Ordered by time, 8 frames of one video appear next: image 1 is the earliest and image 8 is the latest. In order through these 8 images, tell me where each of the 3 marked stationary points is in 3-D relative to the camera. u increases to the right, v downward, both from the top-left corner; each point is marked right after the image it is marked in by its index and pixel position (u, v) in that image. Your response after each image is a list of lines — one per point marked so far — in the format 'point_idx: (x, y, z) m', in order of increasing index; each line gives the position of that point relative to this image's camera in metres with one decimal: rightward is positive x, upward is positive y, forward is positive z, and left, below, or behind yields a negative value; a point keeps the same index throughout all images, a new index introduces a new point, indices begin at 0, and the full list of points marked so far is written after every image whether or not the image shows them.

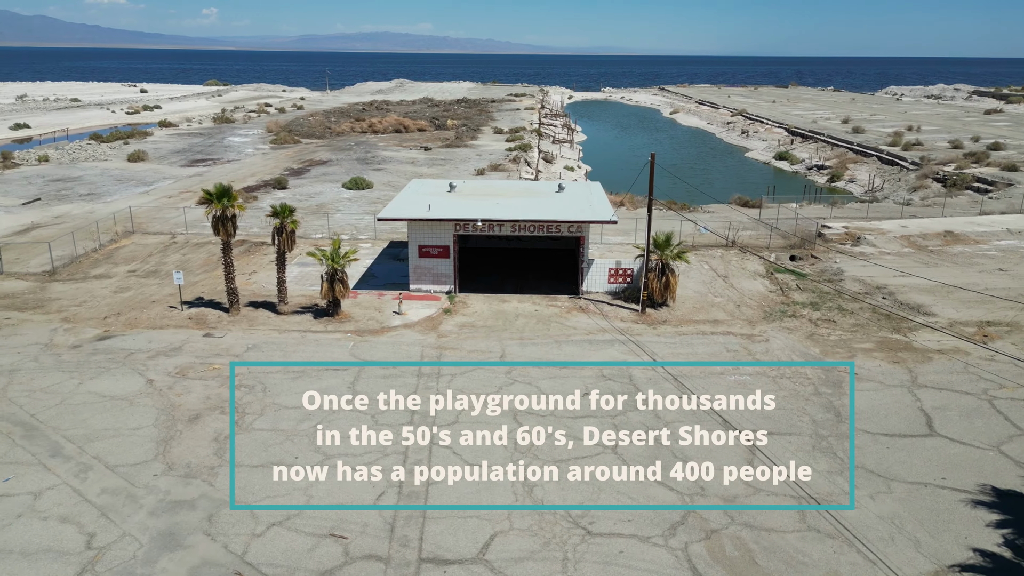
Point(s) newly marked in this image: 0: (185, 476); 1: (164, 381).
0: (-6.2, -3.6, +14.2) m
1: (-8.5, -2.3, +18.5) m
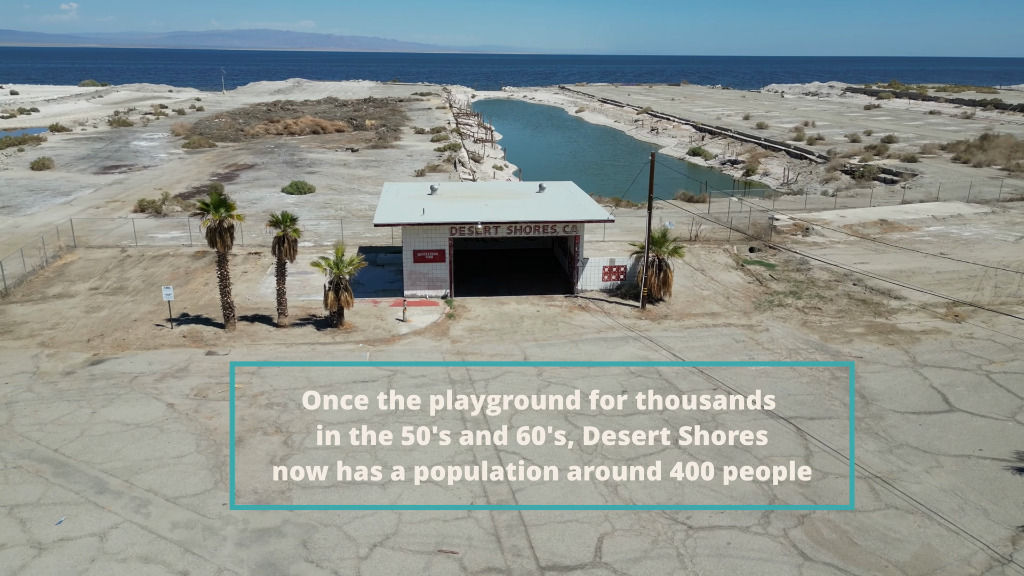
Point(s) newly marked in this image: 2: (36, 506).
0: (-4.5, -3.9, +13.5) m
1: (-7.5, -2.7, +17.4) m
2: (-8.4, -3.8, +13.2) m
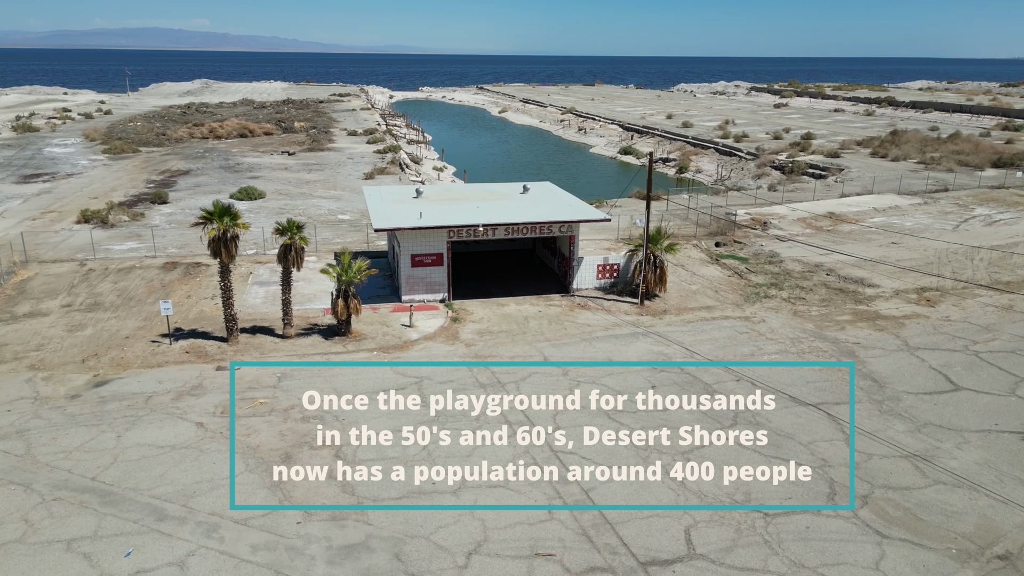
0: (-3.1, -4.0, +13.1) m
1: (-6.5, -3.0, +16.6) m
2: (-6.9, -4.1, +12.4) m
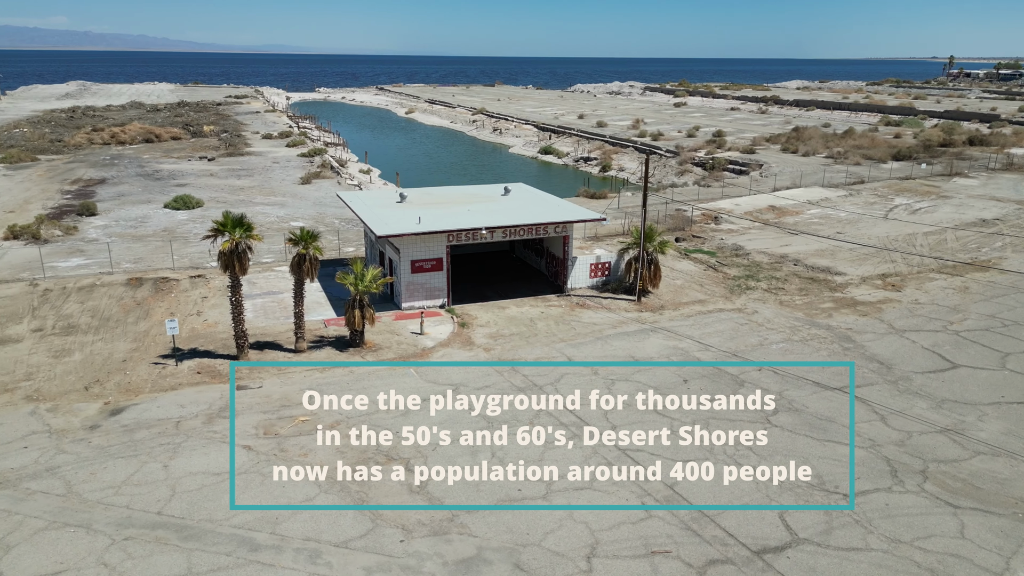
0: (-1.3, -4.2, +12.7) m
1: (-5.2, -3.3, +15.8) m
2: (-4.9, -4.5, +11.5) m
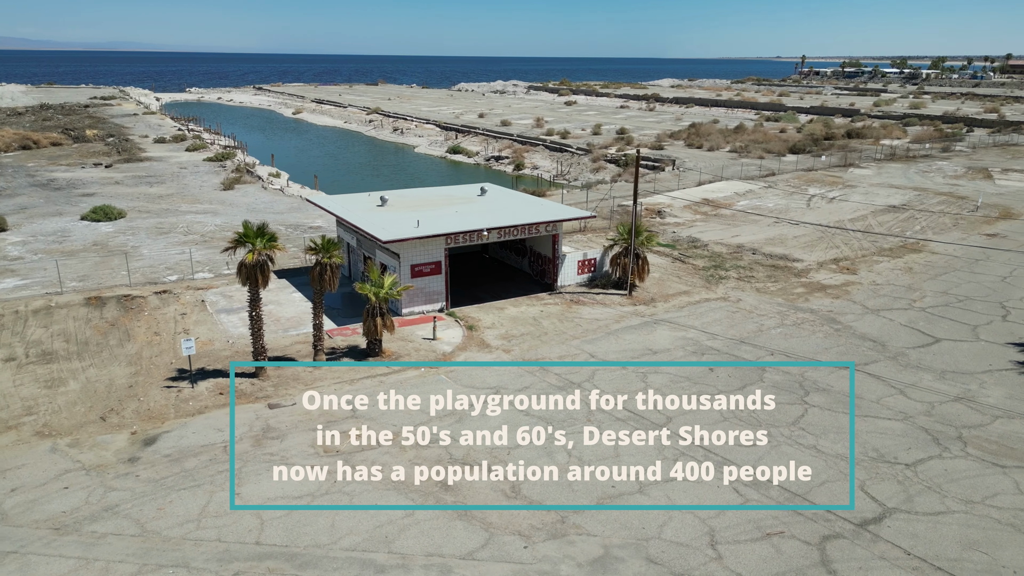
0: (+0.8, -4.2, +12.7) m
1: (-3.6, -3.5, +15.1) m
2: (-2.7, -4.7, +11.0) m
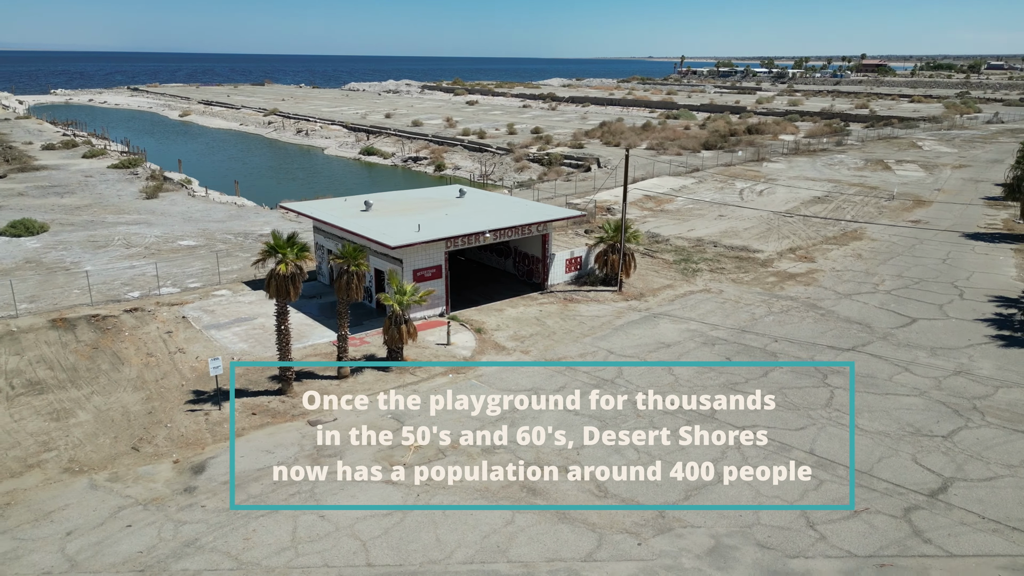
0: (+2.6, -4.2, +12.9) m
1: (-2.1, -3.7, +14.7) m
2: (-0.5, -4.8, +10.7) m
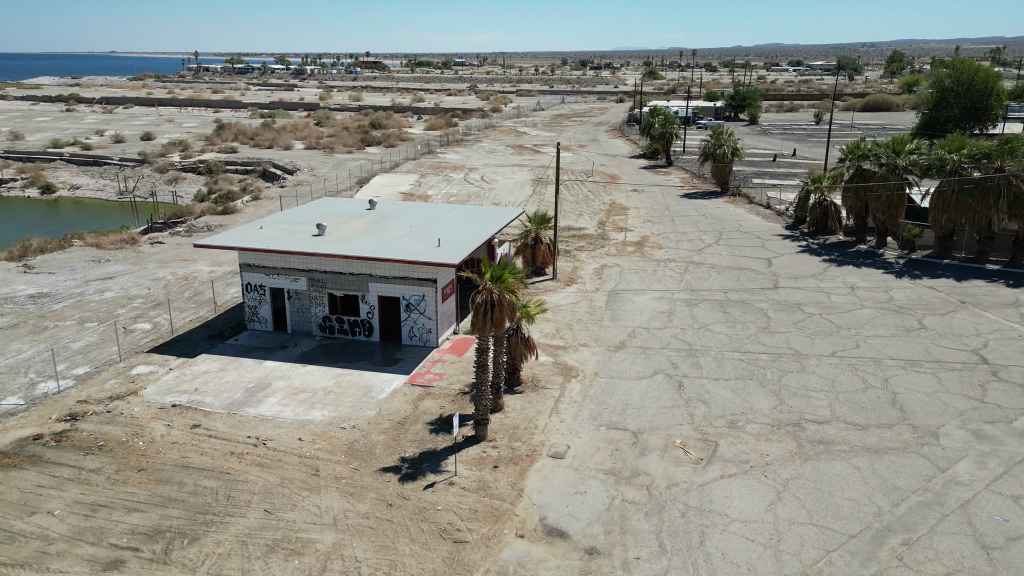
0: (+6.2, -4.5, +13.3) m
1: (+1.4, -4.1, +14.8) m
2: (+3.2, -5.2, +10.9) m
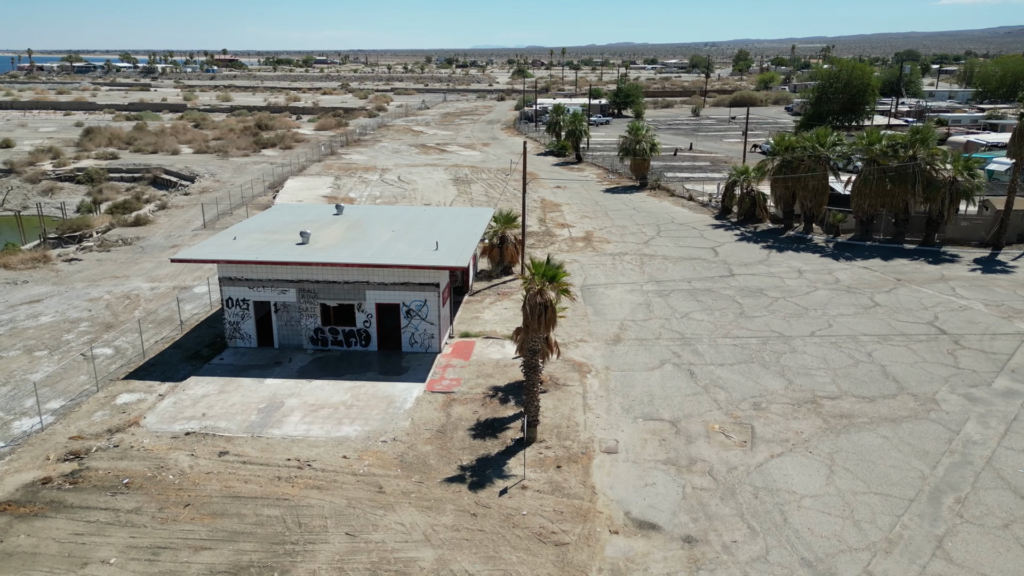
0: (+8.2, -4.1, +14.4) m
1: (+3.2, -4.0, +15.2) m
2: (+5.7, -5.0, +11.6) m
